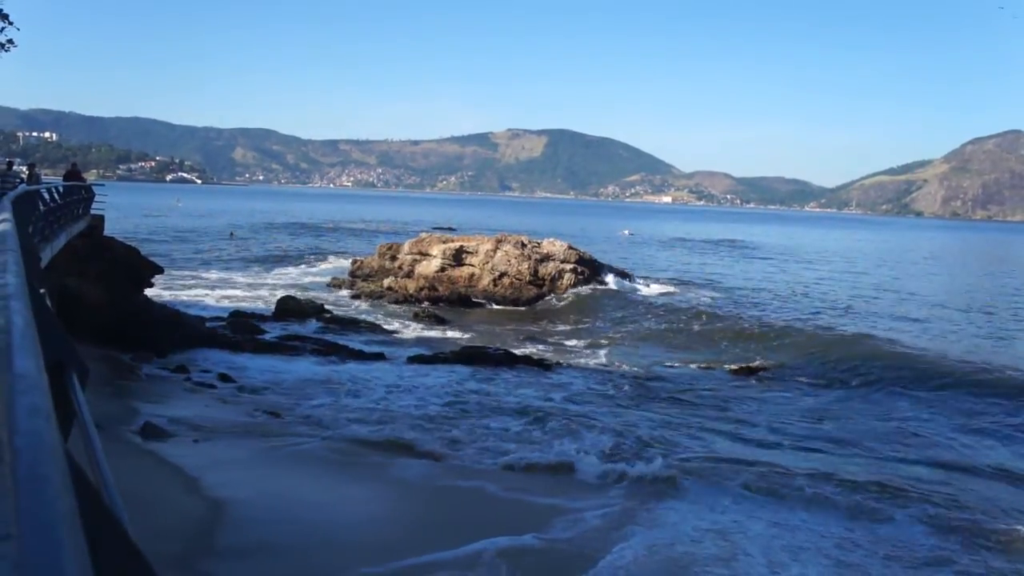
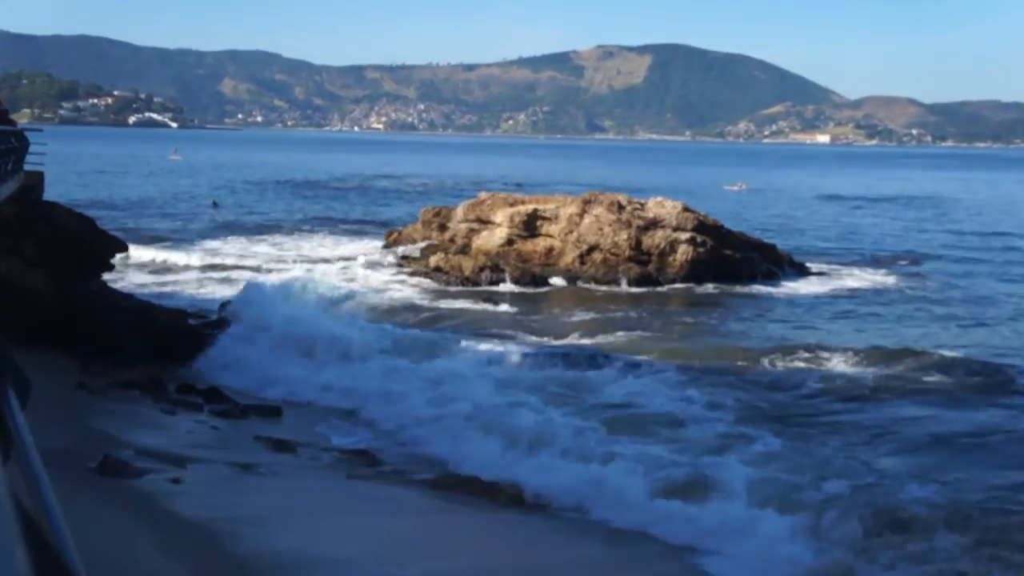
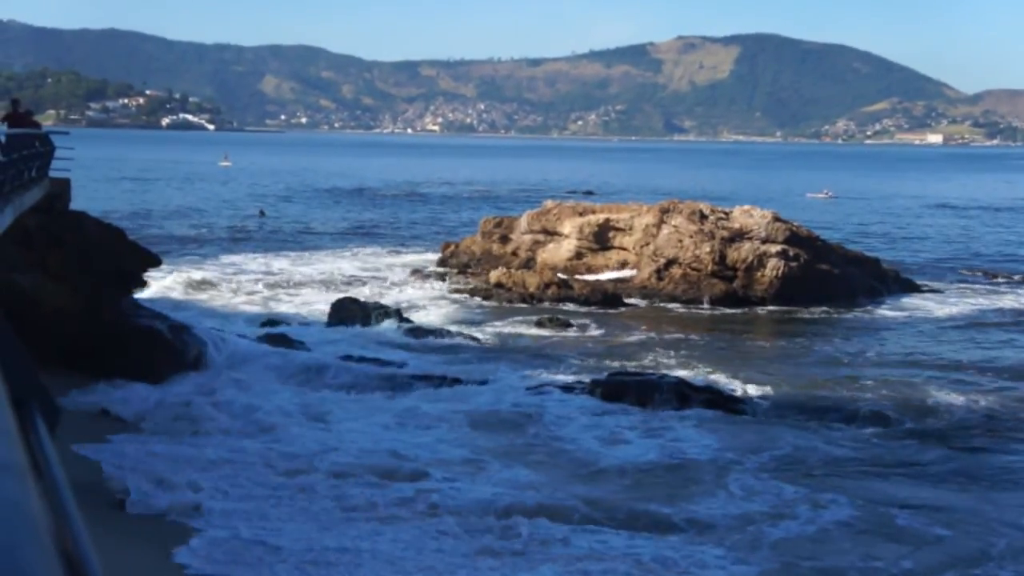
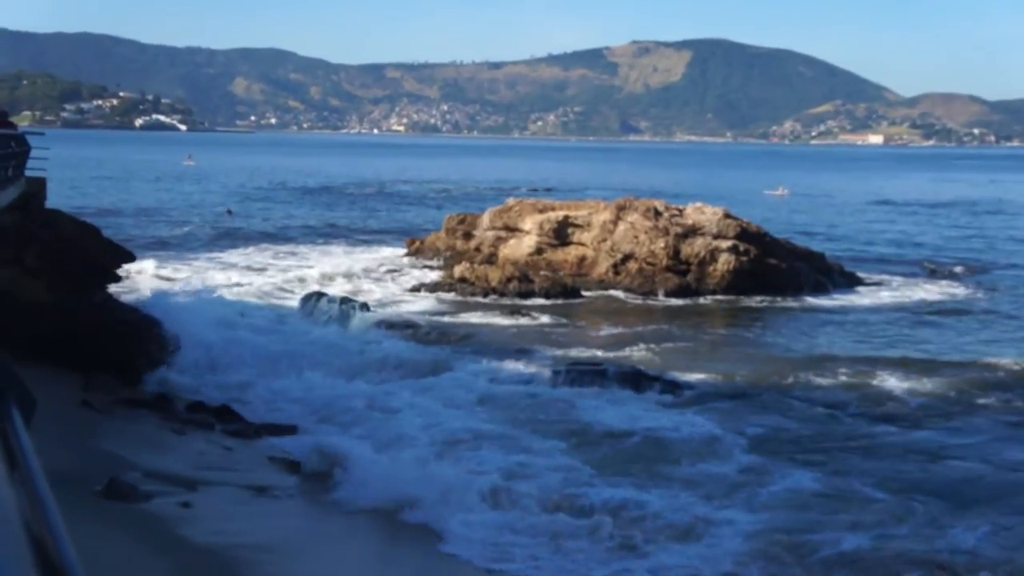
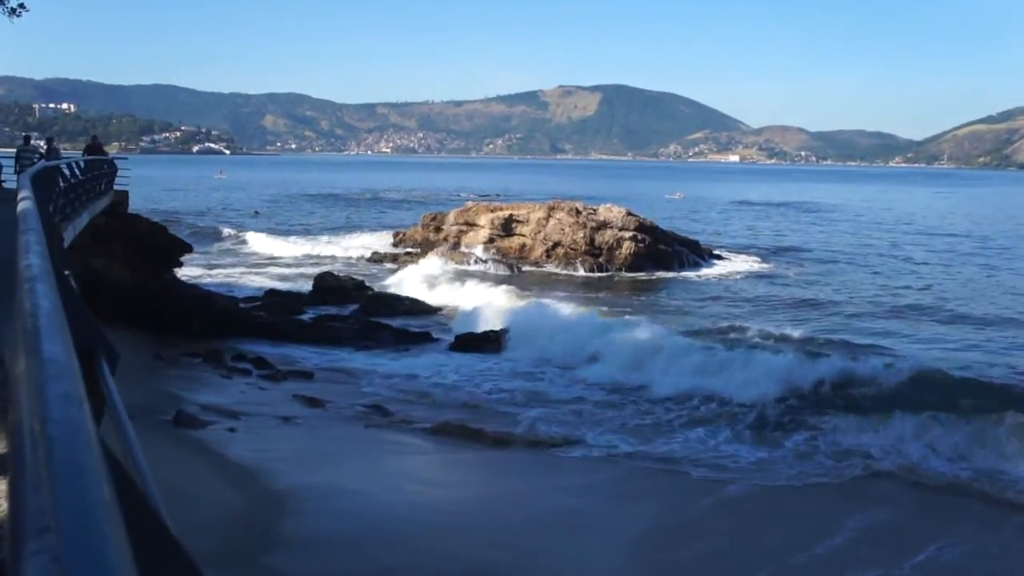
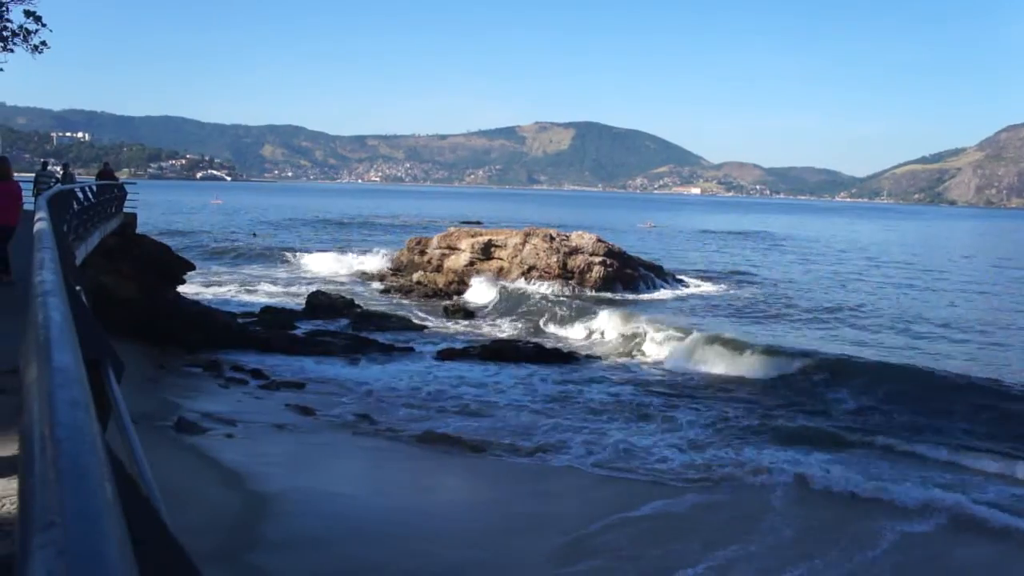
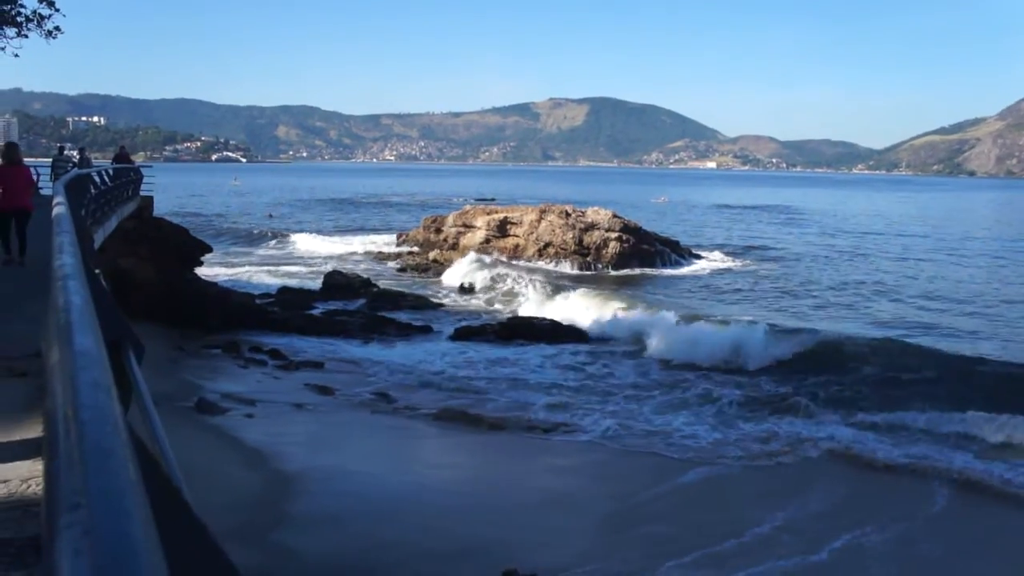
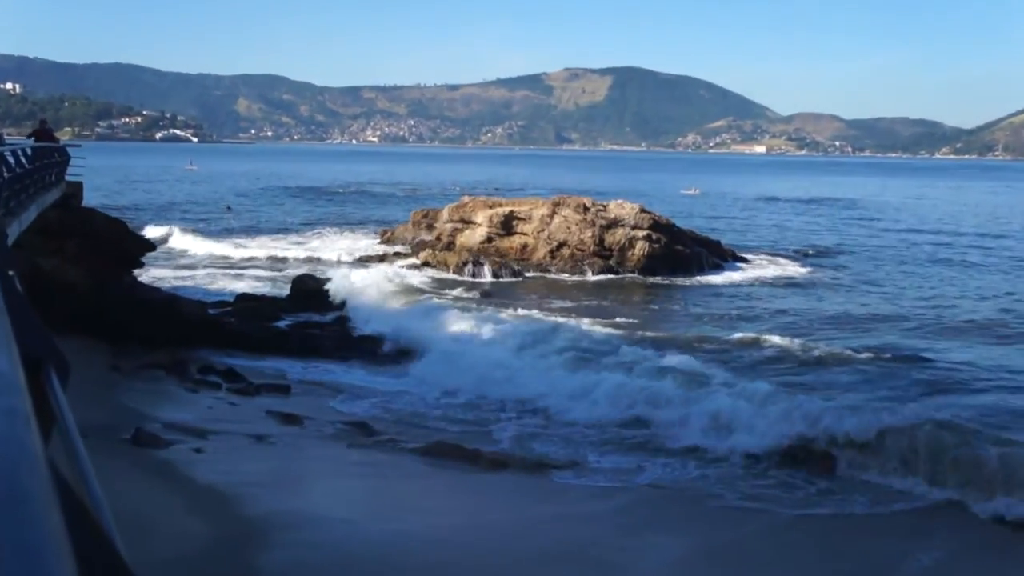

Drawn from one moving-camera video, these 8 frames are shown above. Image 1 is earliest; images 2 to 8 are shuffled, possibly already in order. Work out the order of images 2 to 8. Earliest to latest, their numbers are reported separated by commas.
6, 7, 5, 8, 2, 4, 3
